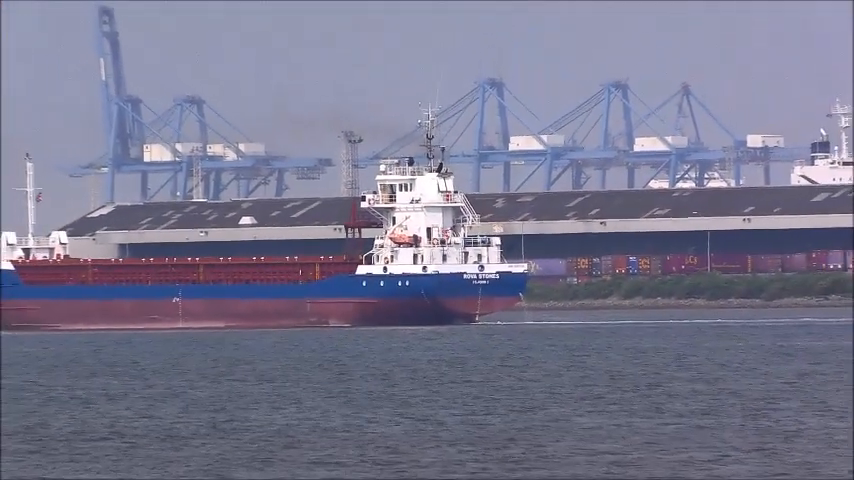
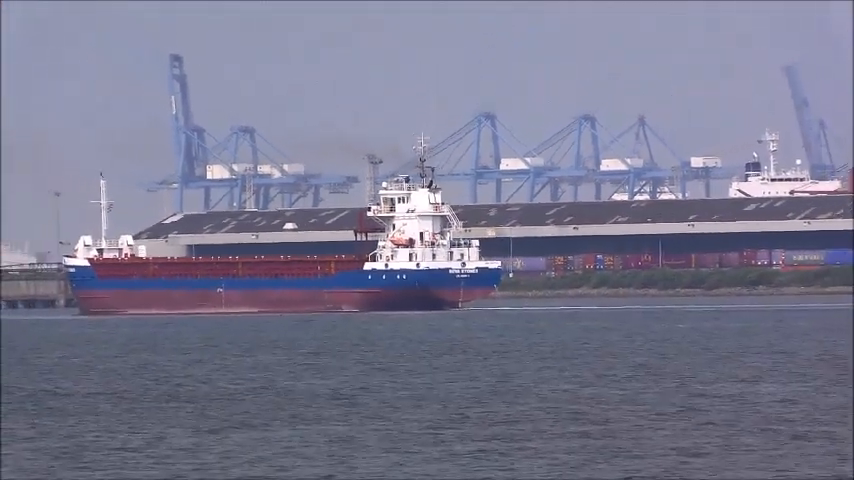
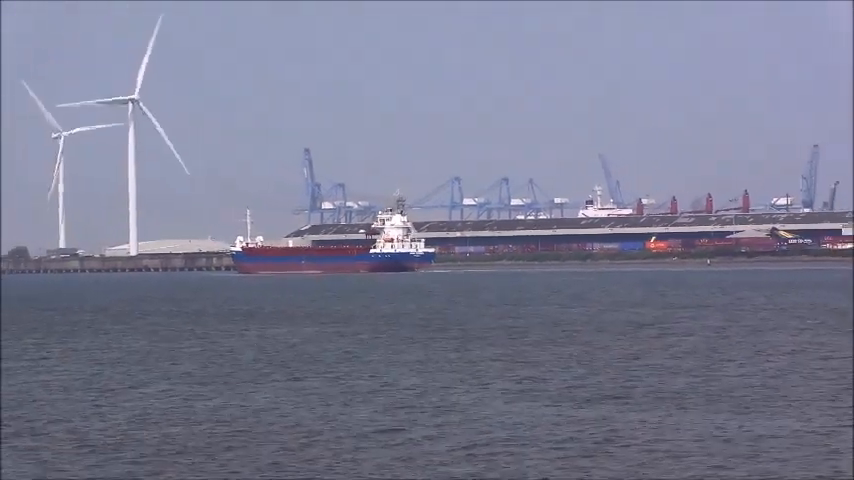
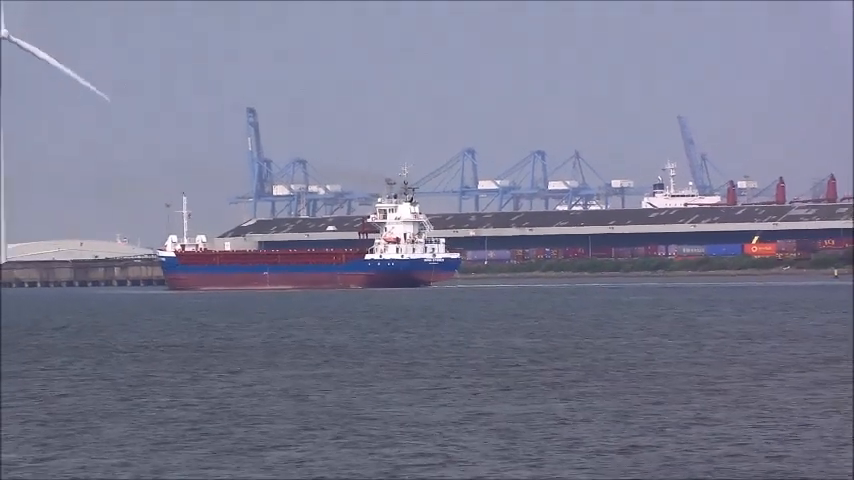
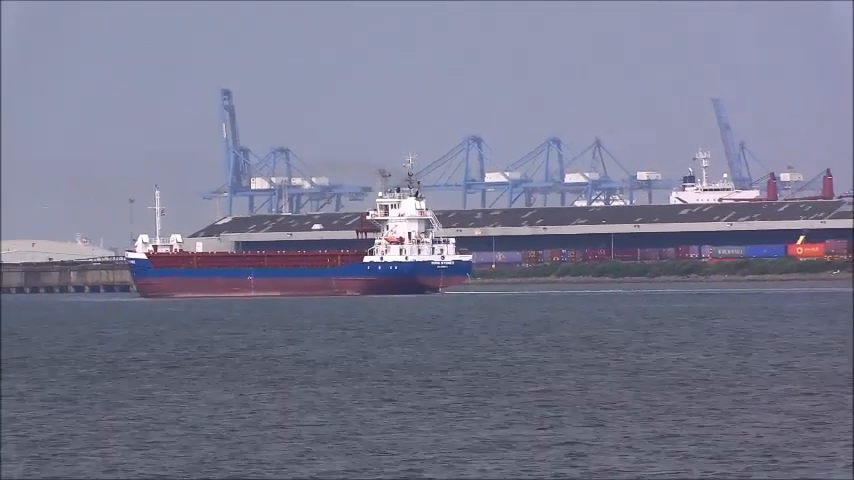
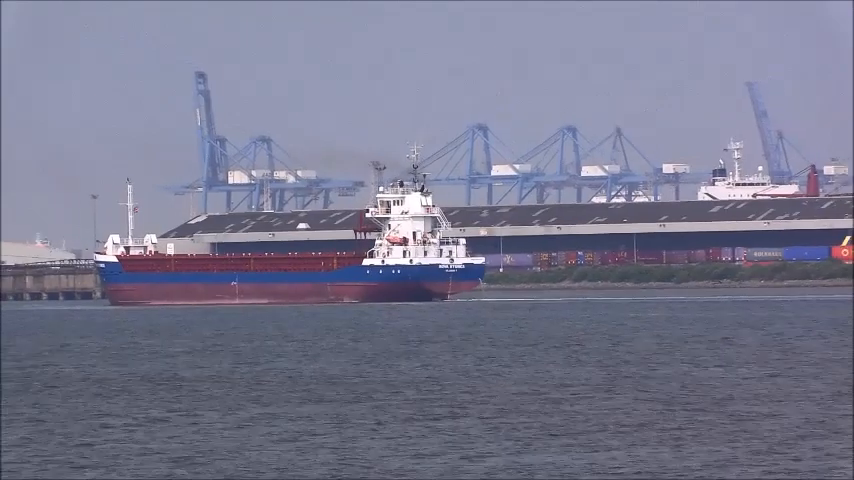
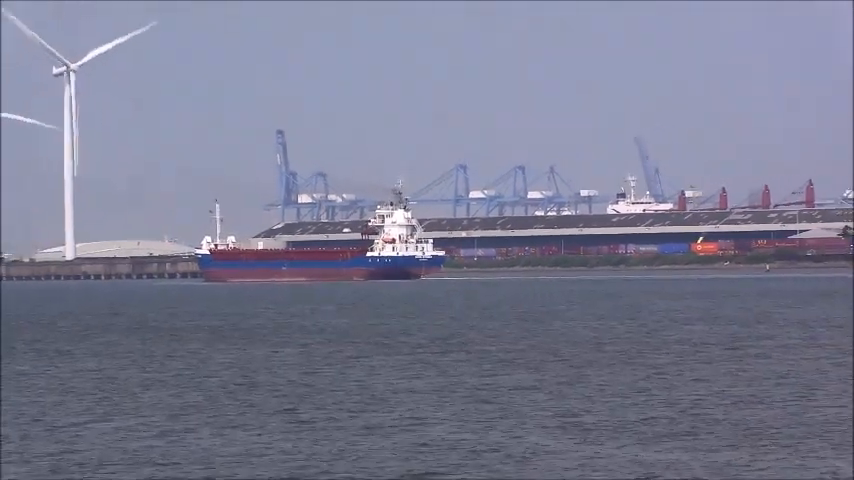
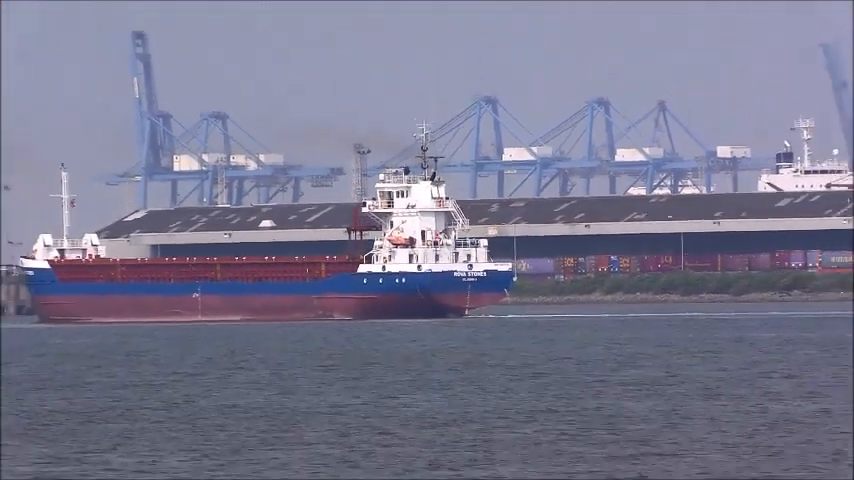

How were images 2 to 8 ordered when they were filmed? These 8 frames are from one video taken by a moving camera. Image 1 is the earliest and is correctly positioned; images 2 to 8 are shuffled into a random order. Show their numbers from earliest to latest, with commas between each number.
8, 2, 6, 5, 4, 7, 3
